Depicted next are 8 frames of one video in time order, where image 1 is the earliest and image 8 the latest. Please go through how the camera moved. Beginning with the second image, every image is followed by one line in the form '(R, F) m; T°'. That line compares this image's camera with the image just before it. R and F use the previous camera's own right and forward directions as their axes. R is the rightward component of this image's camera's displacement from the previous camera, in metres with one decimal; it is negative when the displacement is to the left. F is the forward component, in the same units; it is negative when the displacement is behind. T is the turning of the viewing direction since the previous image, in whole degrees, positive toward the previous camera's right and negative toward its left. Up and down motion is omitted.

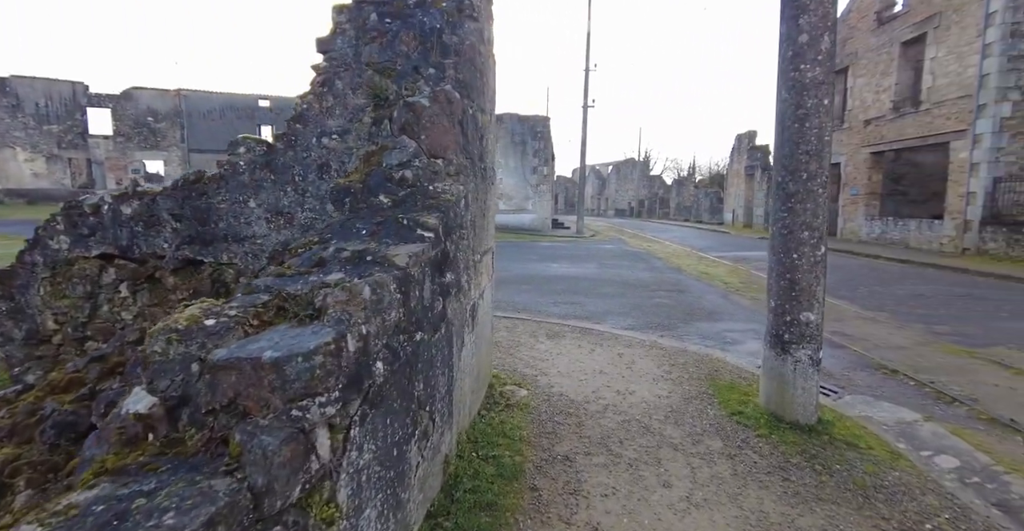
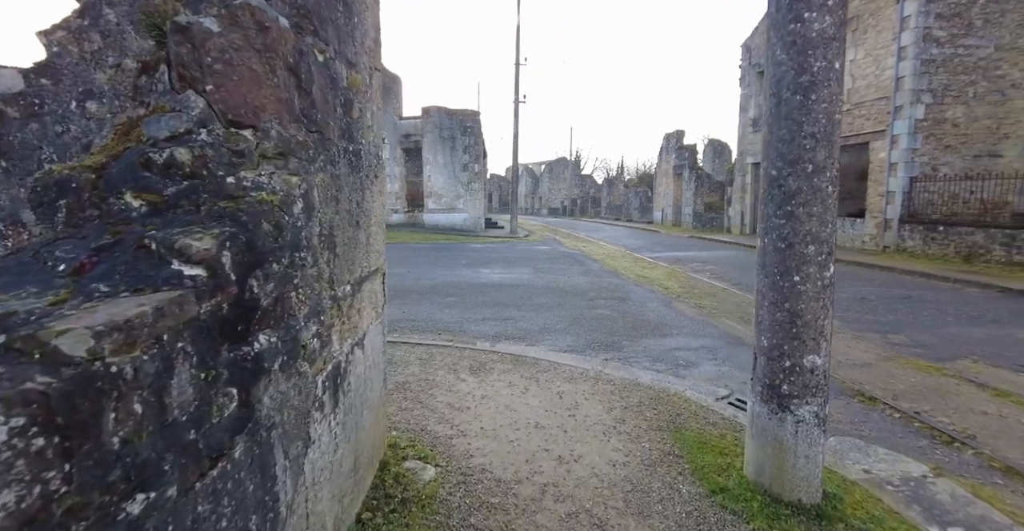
(+0.2, +1.0) m; +7°
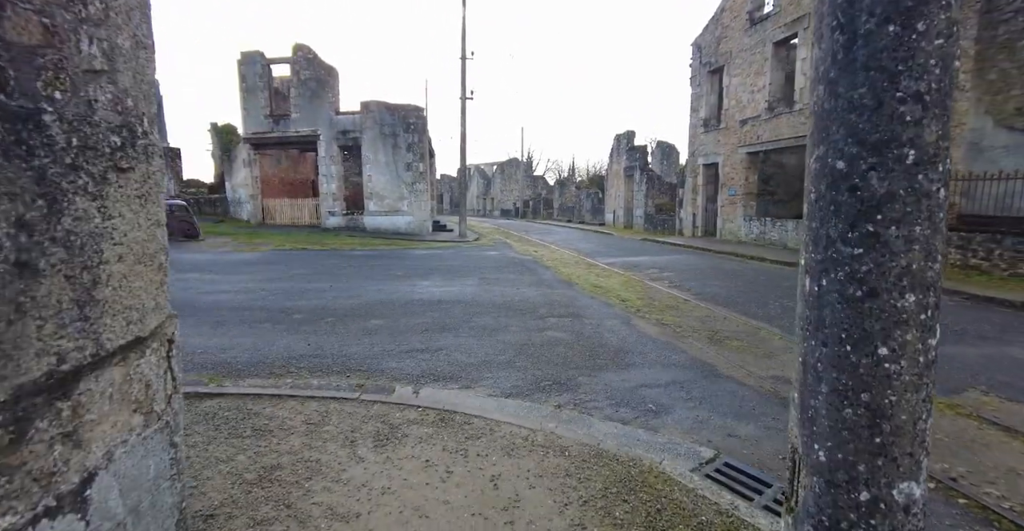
(+0.2, +1.1) m; +5°
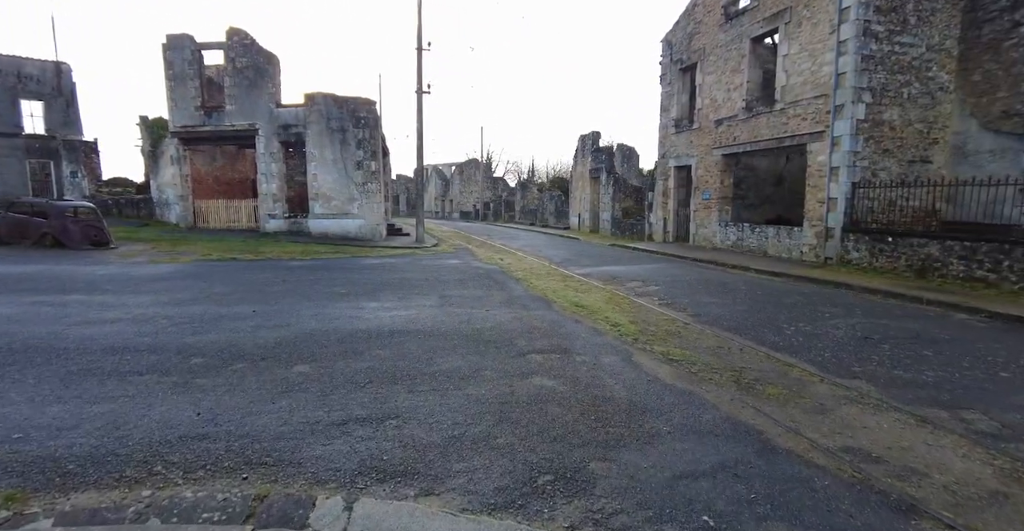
(-0.1, +1.4) m; +5°
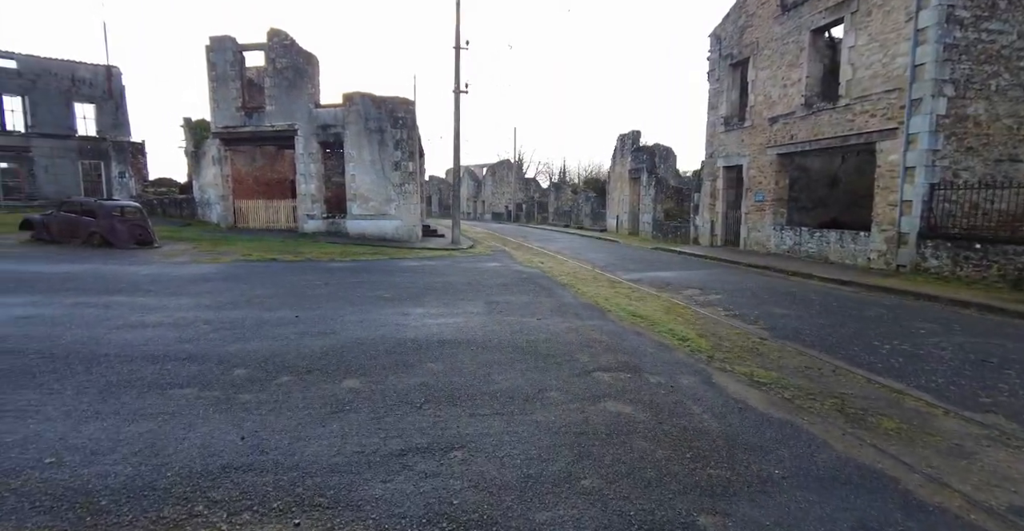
(-0.4, +0.5) m; -3°
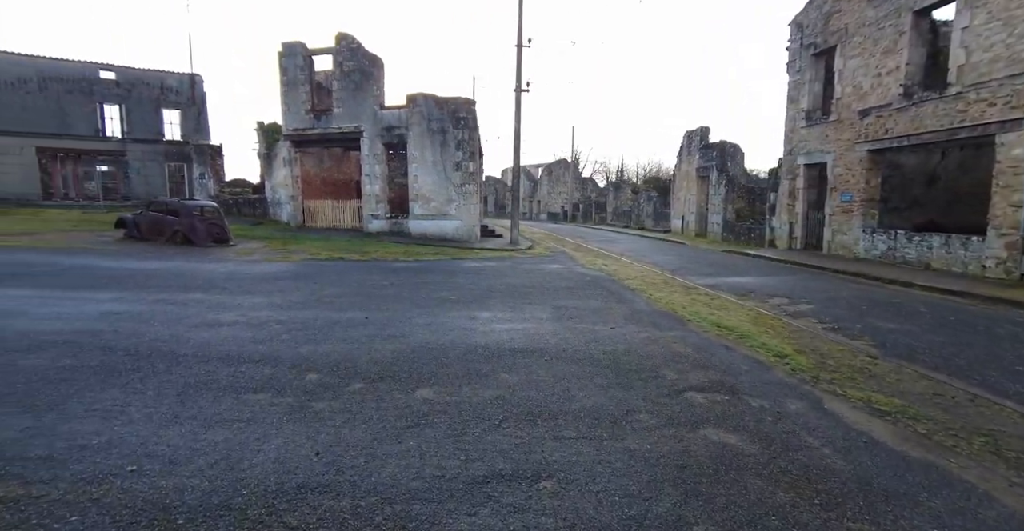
(-0.3, +0.3) m; -6°
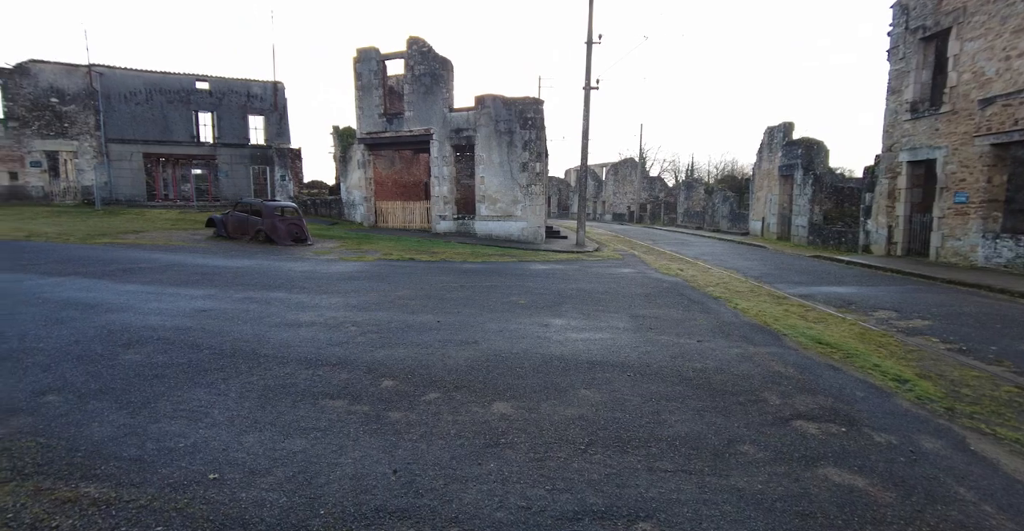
(-0.2, +0.3) m; -7°
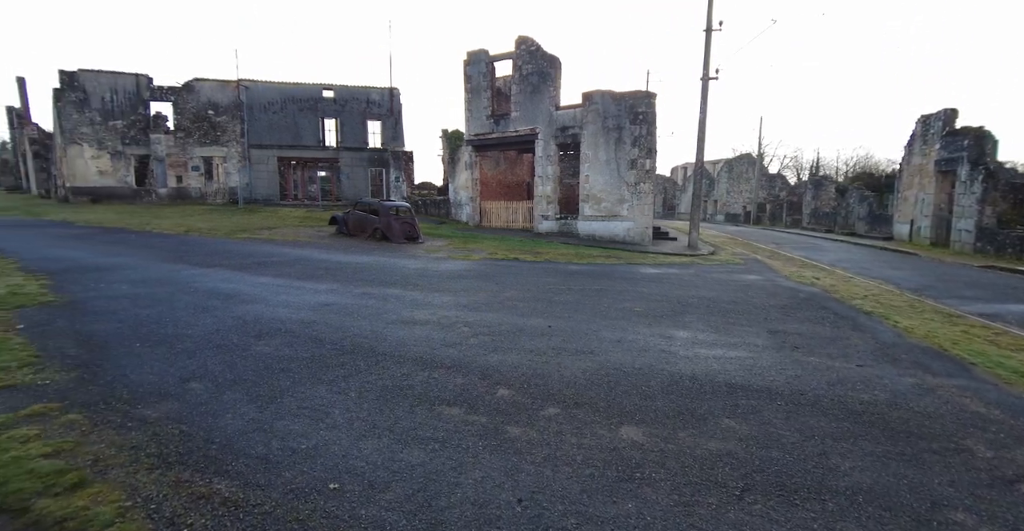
(-0.3, +0.4) m; -11°
